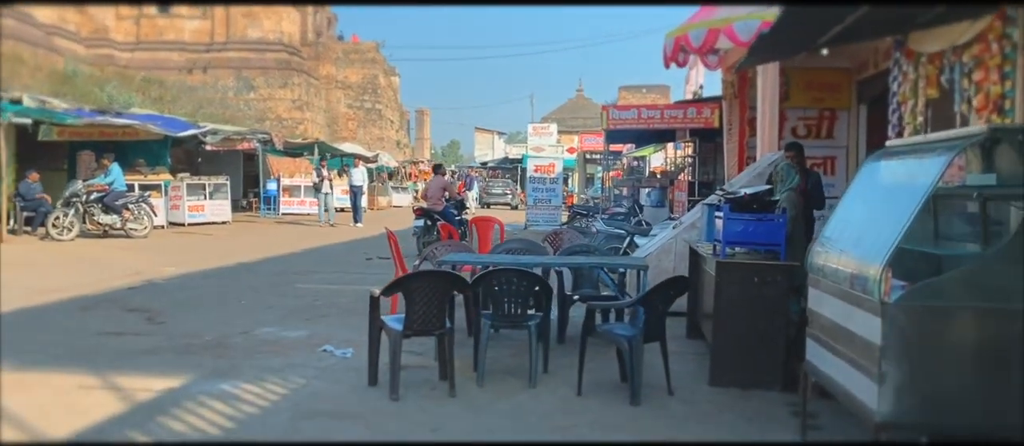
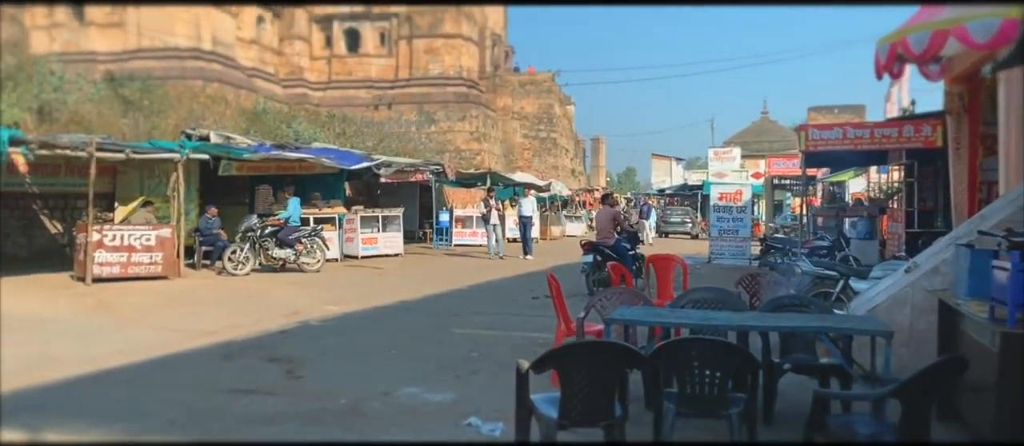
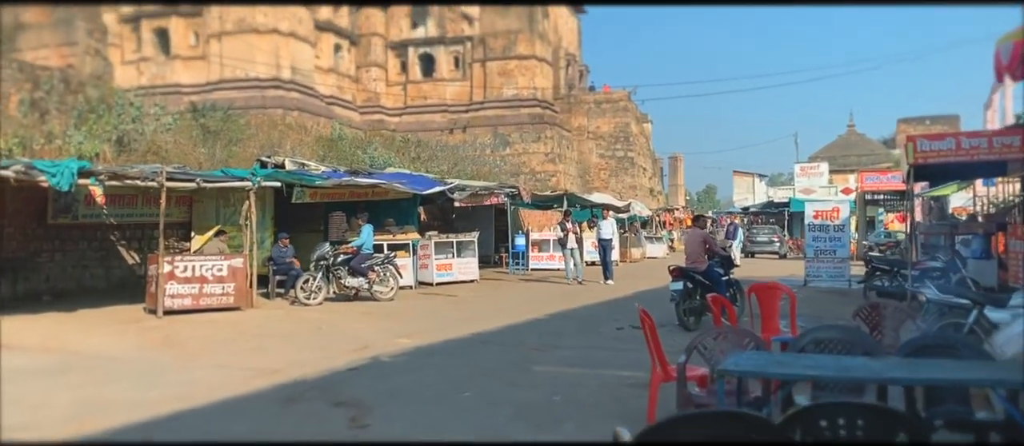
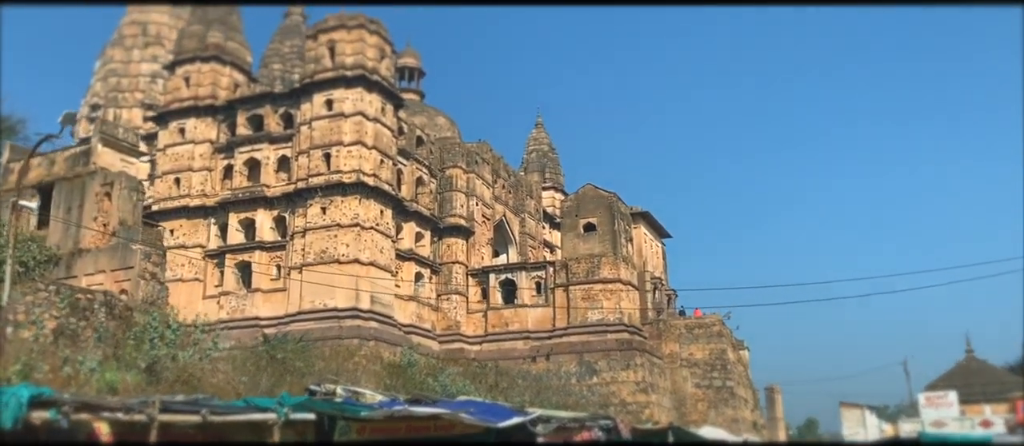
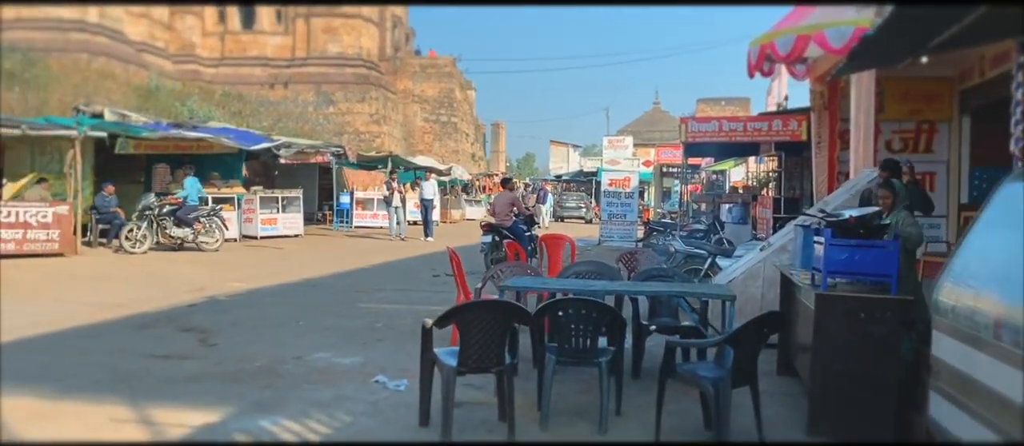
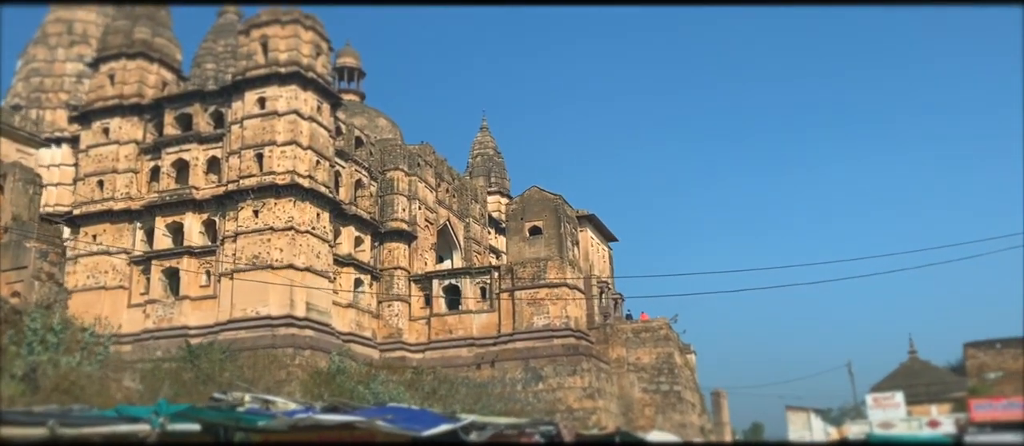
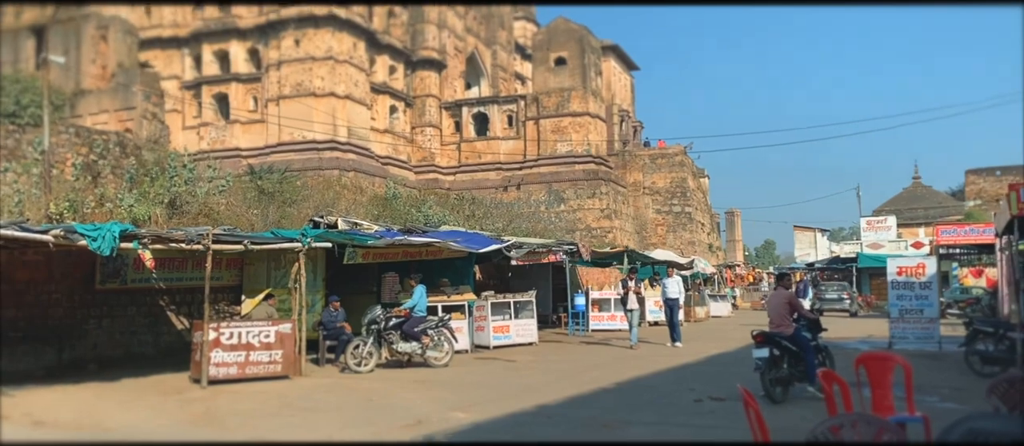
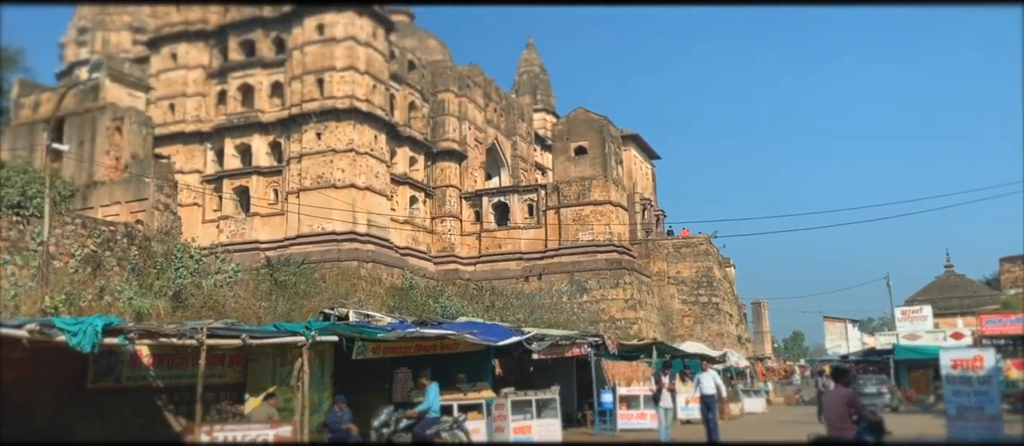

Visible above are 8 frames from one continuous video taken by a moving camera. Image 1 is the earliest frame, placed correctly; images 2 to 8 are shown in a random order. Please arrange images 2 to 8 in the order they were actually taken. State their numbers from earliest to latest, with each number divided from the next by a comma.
5, 2, 3, 7, 8, 4, 6
